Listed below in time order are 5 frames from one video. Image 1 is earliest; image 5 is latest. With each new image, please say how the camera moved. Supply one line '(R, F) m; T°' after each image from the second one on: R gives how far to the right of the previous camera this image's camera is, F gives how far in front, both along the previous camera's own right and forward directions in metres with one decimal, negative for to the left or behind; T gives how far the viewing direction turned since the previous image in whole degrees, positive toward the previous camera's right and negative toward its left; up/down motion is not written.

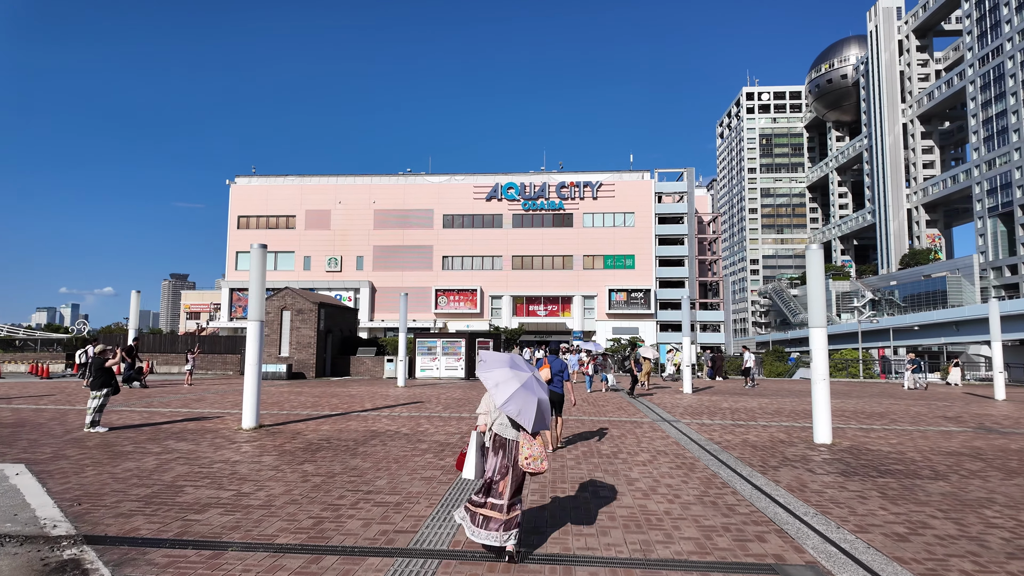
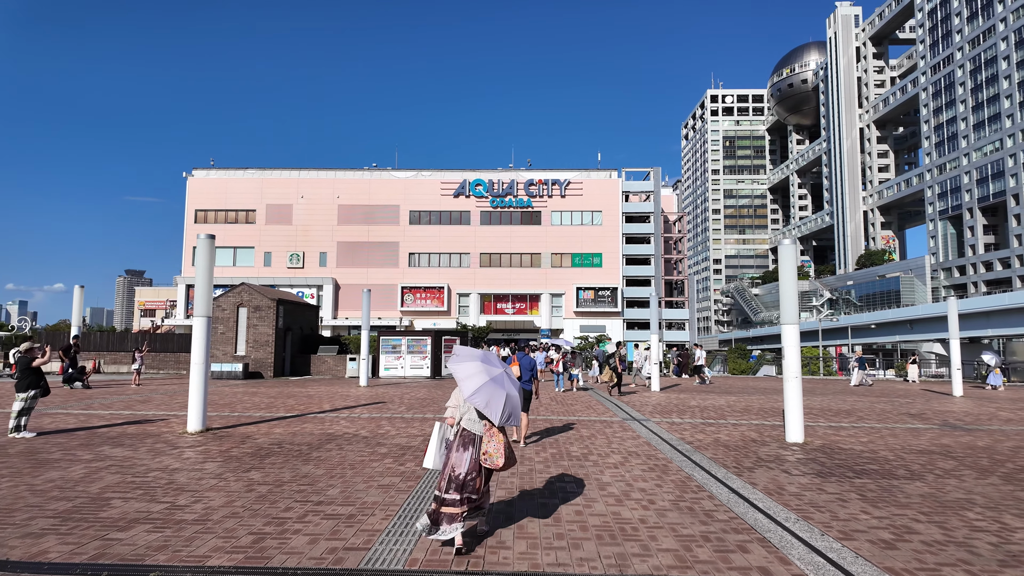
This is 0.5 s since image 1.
(0.0, +0.5) m; +3°
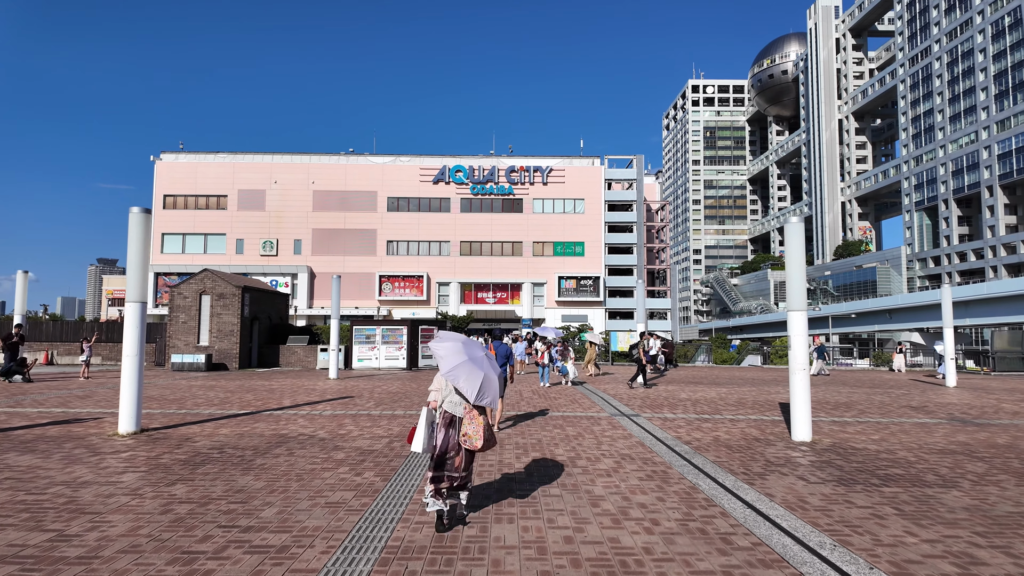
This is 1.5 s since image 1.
(+0.1, +1.2) m; +2°
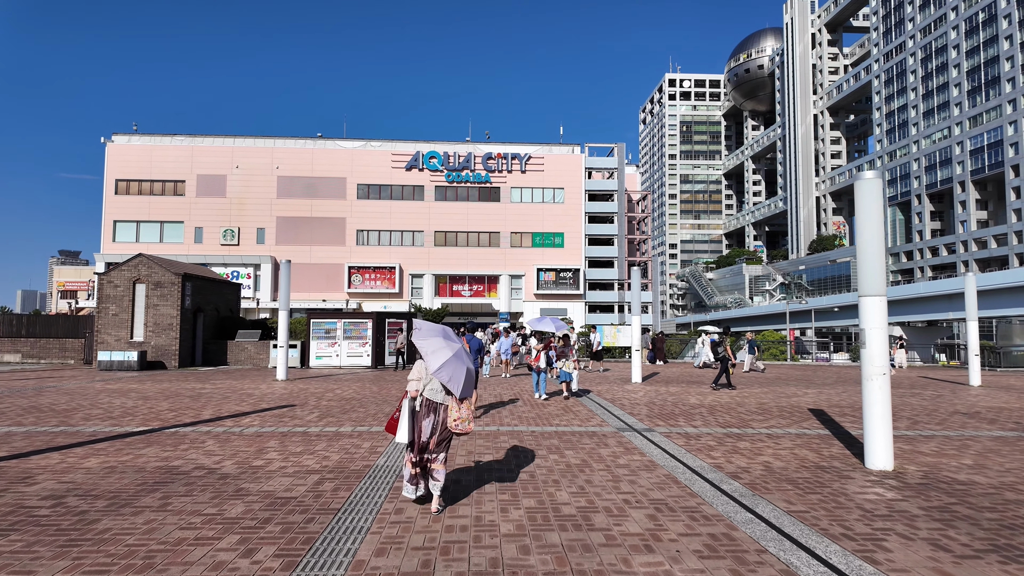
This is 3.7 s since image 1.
(-0.1, +2.6) m; +2°
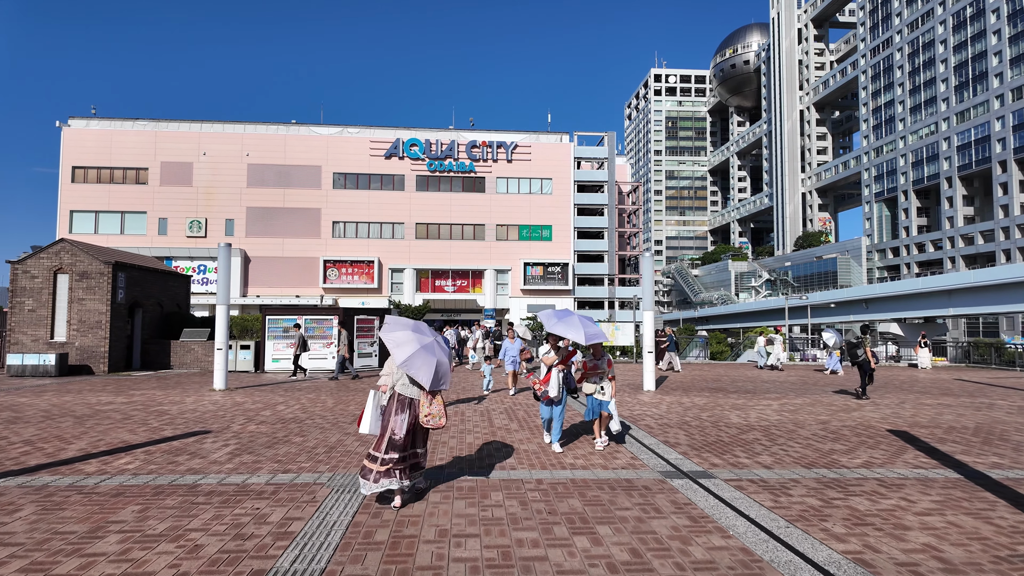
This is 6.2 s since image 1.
(-0.1, +3.0) m; +2°
